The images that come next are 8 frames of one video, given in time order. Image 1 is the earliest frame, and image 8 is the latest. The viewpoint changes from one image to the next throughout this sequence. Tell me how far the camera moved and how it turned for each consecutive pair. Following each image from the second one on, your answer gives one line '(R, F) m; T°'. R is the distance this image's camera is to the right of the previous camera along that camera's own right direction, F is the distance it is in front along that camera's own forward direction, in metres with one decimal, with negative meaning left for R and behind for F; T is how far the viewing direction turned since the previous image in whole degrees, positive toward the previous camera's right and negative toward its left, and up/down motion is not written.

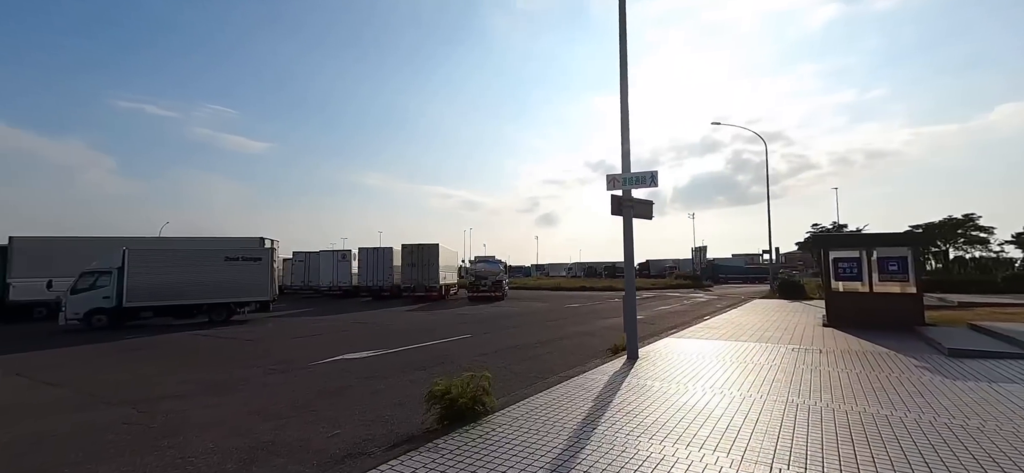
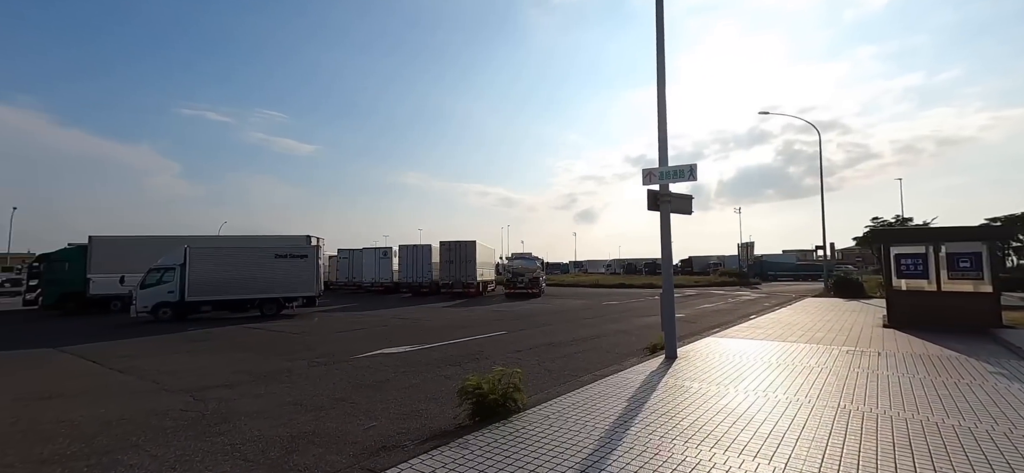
(+0.1, 0.0) m; -5°
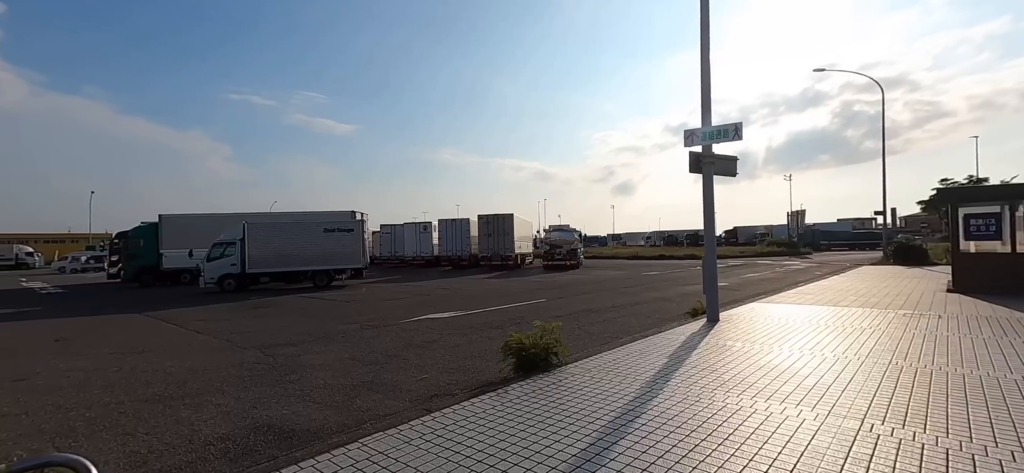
(0.0, -0.1) m; -5°
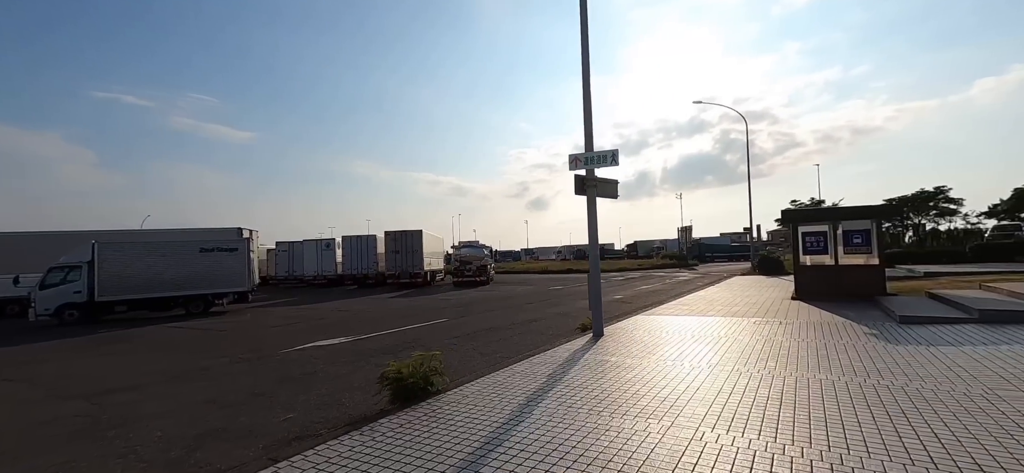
(+0.3, 0.0) m; +11°
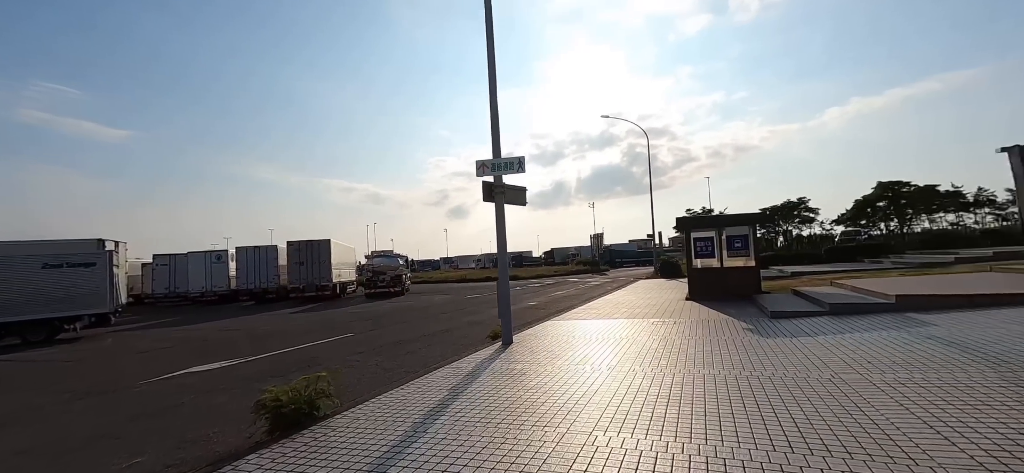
(+0.2, +0.2) m; +10°
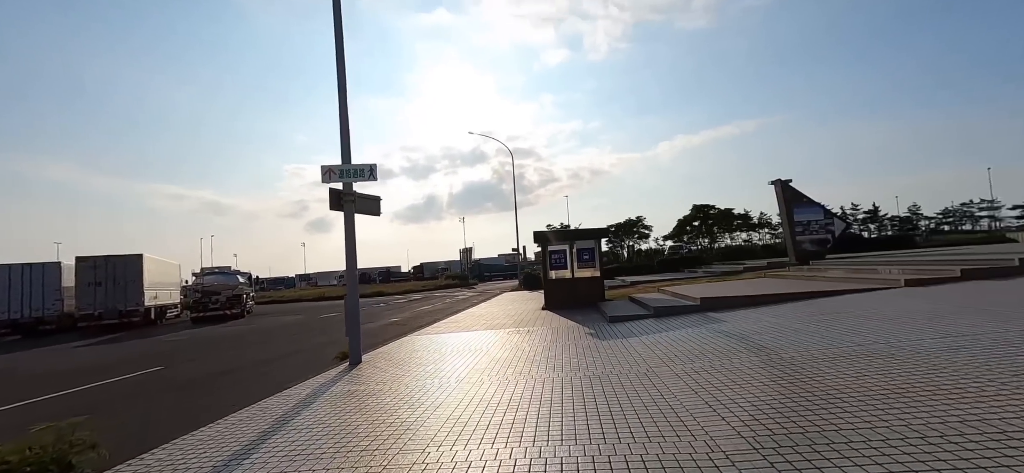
(+0.3, +0.1) m; +16°
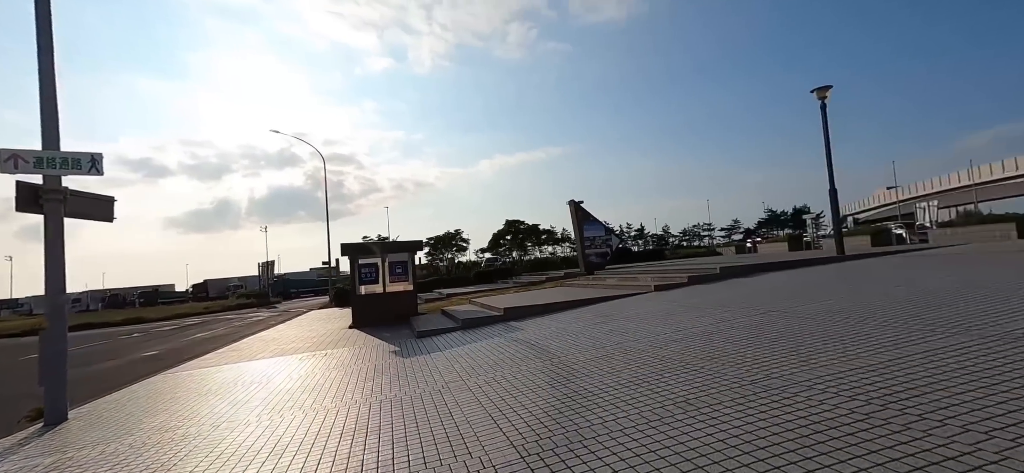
(+0.4, +0.4) m; +22°
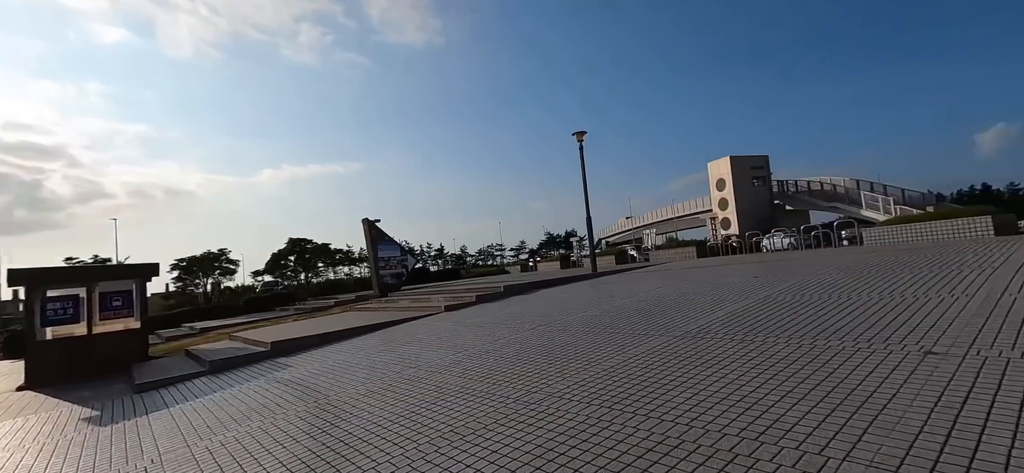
(+0.5, +0.8) m; +24°
